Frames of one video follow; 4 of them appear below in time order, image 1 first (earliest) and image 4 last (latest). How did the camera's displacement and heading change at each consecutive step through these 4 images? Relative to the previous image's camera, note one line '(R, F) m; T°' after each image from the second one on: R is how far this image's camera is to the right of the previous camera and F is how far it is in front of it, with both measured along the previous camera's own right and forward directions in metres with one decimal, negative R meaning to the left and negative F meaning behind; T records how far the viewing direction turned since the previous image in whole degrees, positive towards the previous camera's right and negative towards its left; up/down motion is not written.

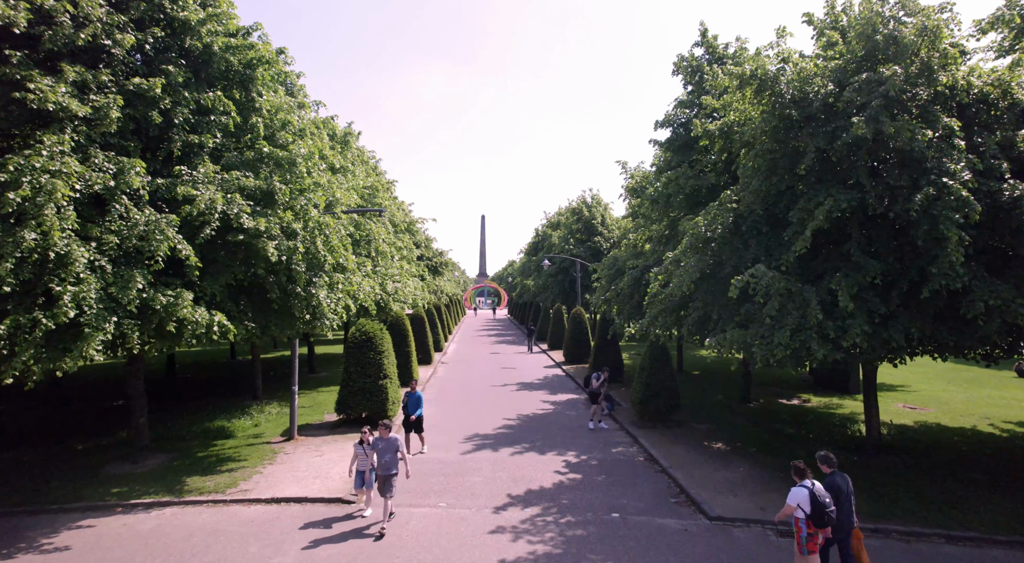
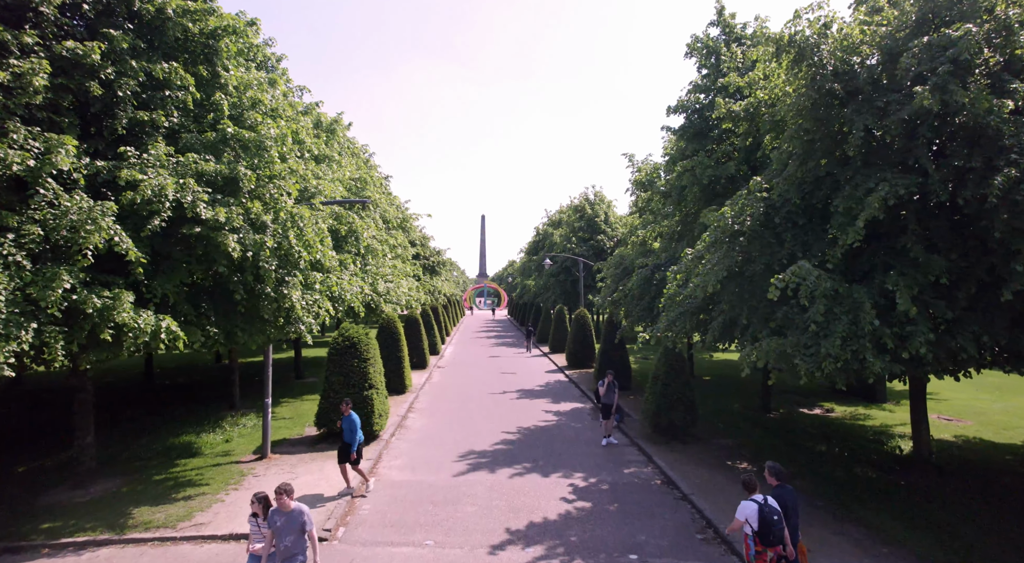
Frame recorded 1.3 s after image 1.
(0.0, +1.3) m; 0°
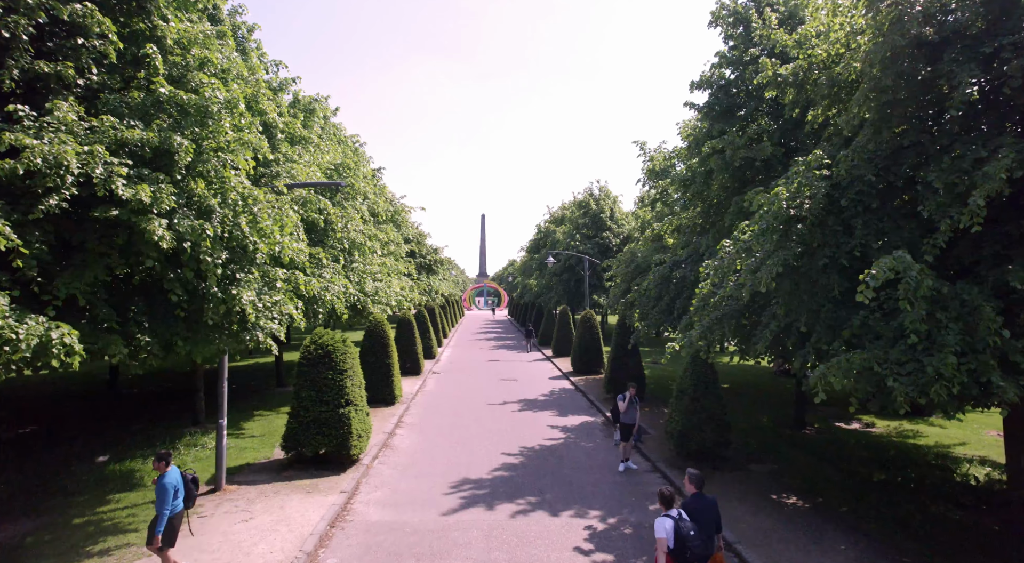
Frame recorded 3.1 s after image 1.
(0.0, +1.7) m; 0°
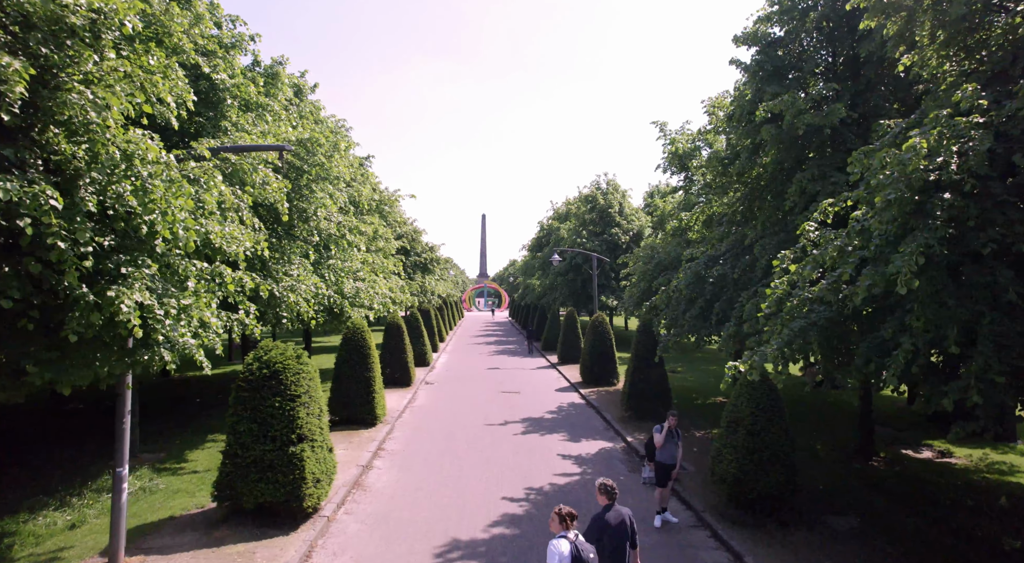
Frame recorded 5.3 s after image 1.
(0.0, +2.4) m; 0°
